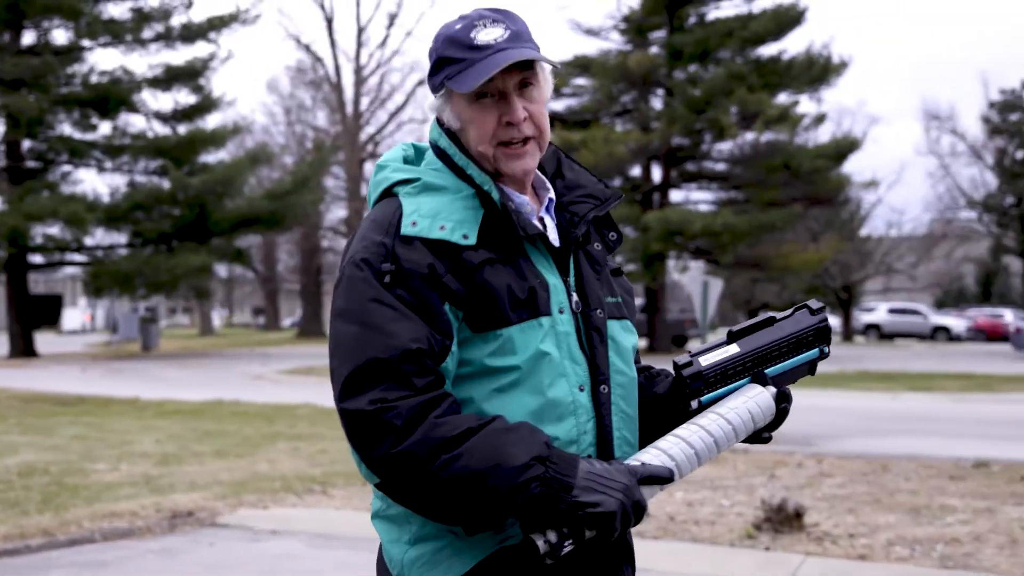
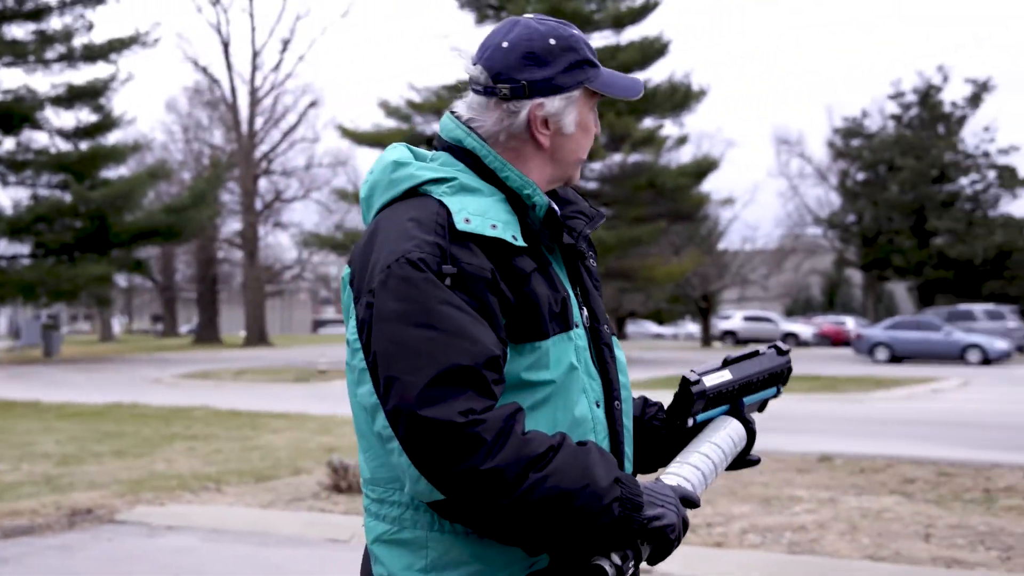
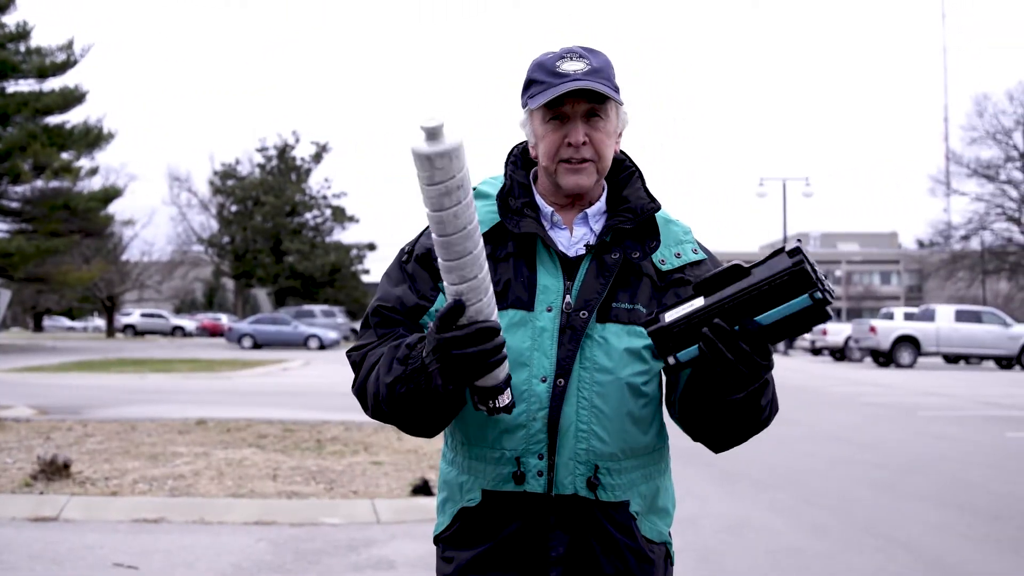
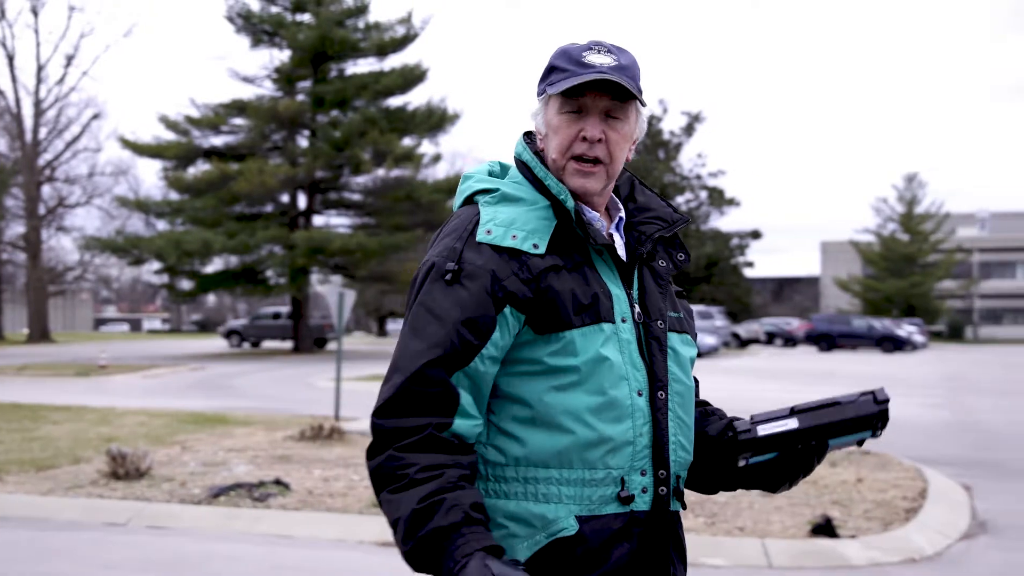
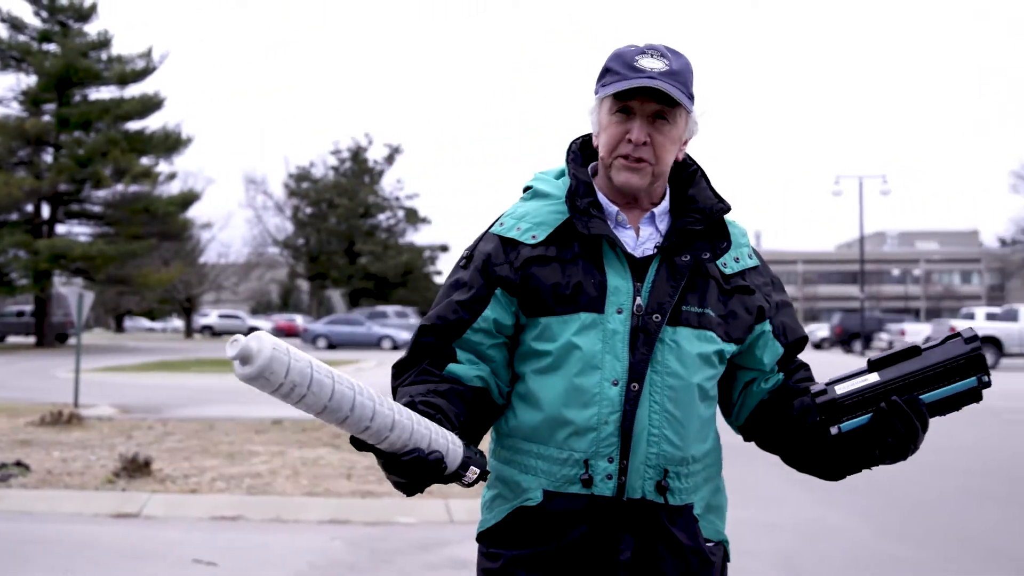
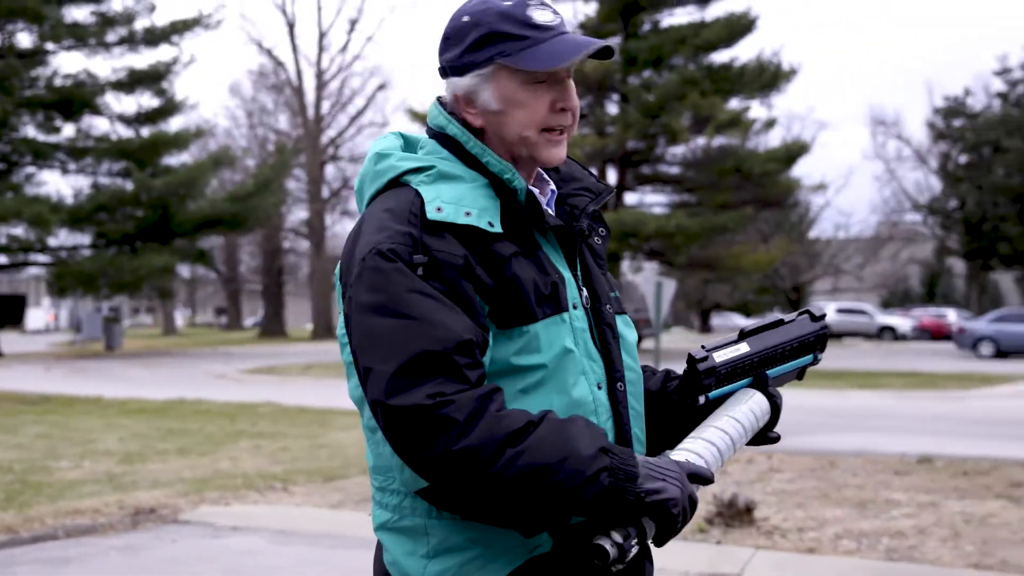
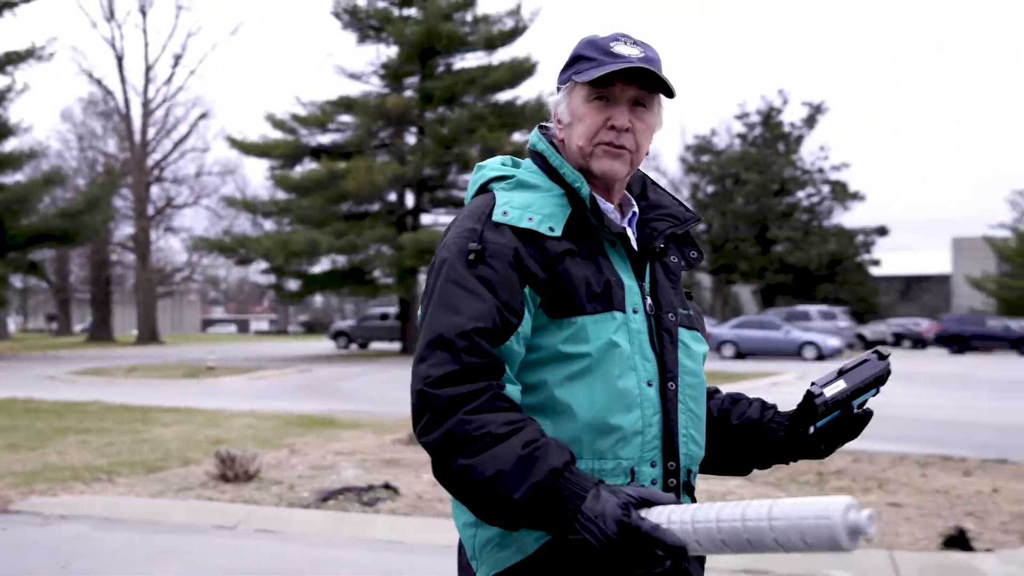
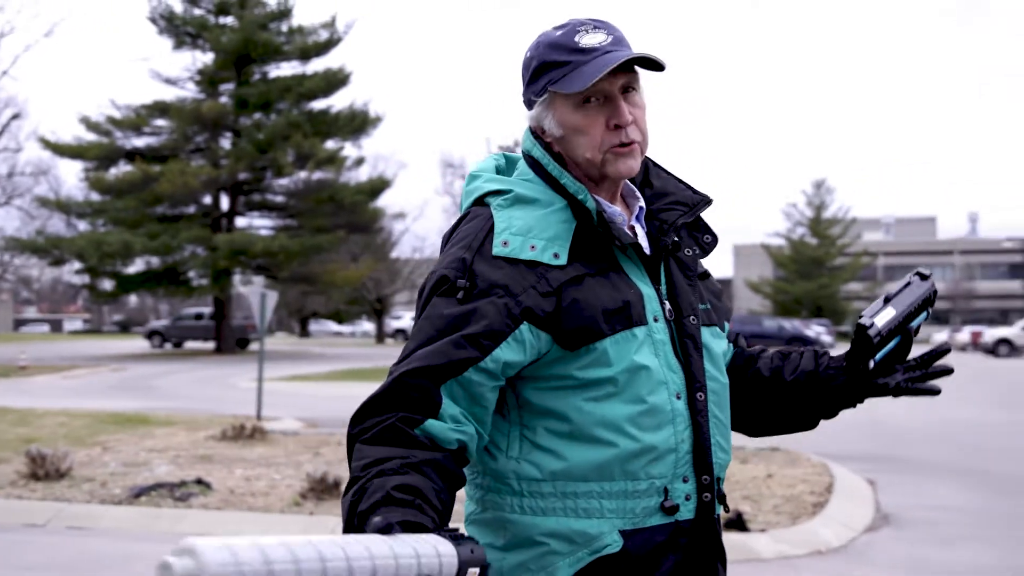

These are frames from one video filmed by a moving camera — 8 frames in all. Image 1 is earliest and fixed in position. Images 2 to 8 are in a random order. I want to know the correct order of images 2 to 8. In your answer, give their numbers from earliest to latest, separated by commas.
6, 2, 7, 4, 8, 5, 3
